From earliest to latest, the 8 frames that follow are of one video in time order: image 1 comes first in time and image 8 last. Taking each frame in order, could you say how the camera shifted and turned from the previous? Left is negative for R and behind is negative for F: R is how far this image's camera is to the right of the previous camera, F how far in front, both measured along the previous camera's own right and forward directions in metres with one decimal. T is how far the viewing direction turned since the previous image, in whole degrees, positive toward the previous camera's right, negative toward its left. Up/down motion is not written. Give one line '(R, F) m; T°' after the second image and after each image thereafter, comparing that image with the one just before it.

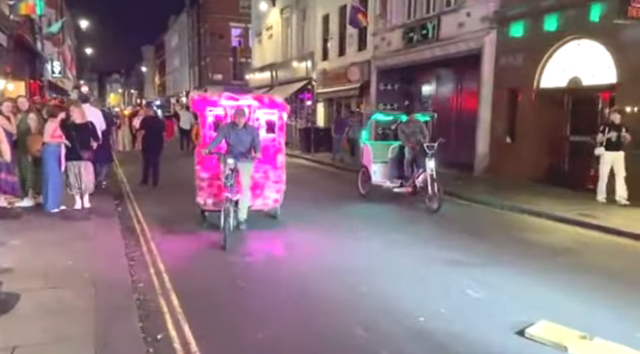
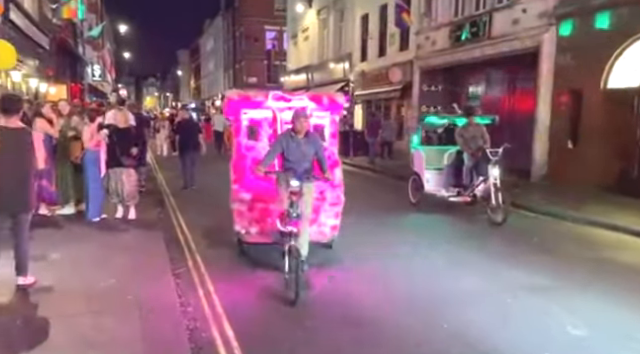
(-0.4, +0.7) m; -4°
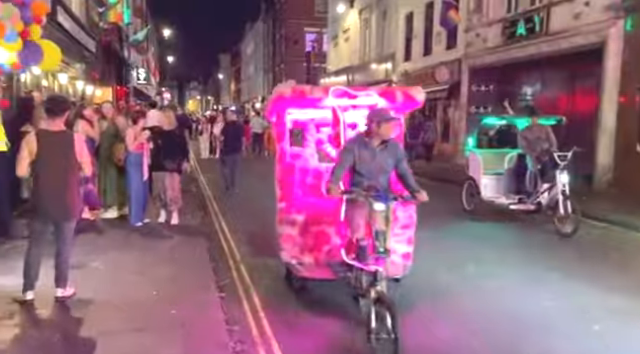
(-0.2, +0.5) m; -4°
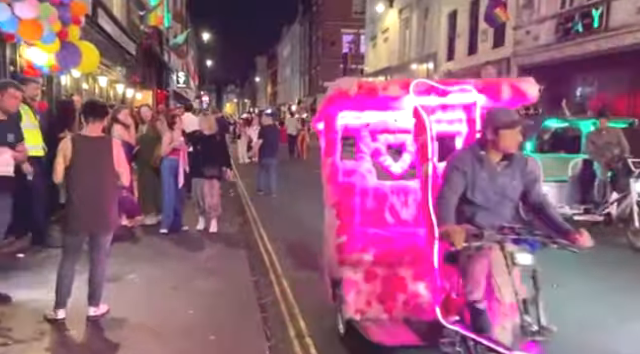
(-0.2, +0.5) m; -4°
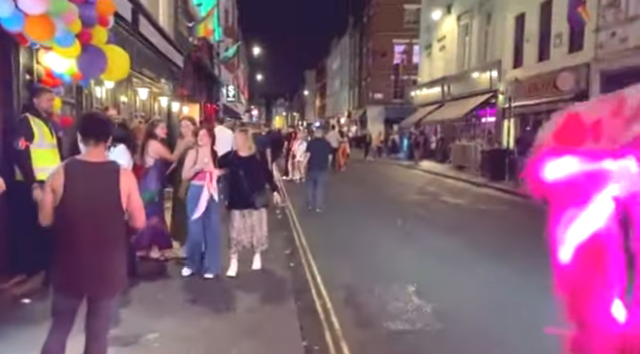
(-0.2, +1.5) m; -6°
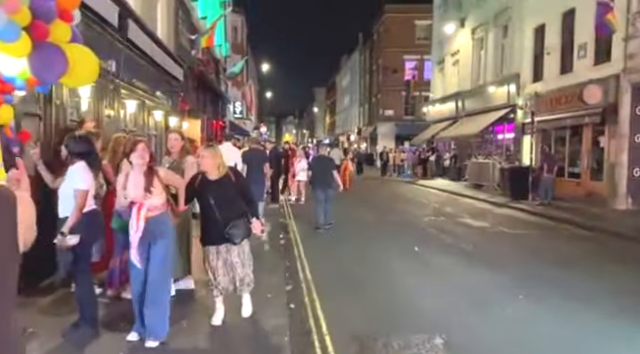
(+0.1, +1.2) m; -1°
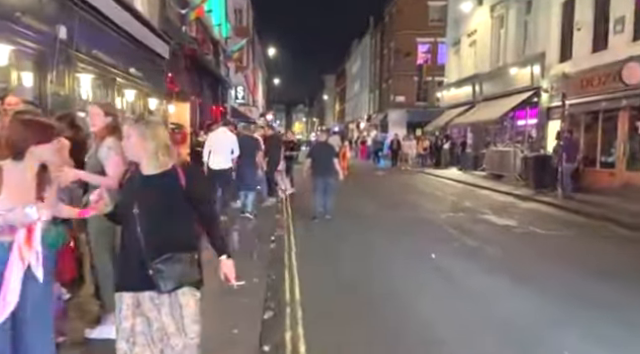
(+0.3, +1.9) m; -1°
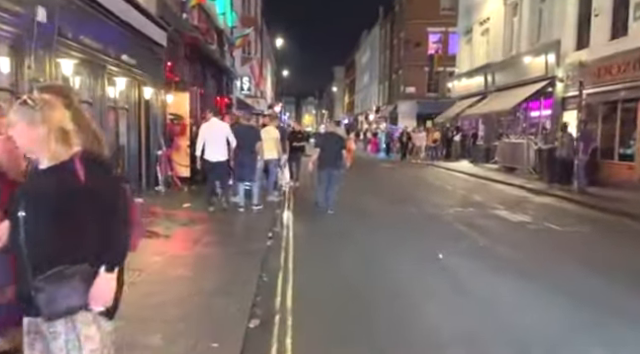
(+0.2, +0.6) m; -1°
